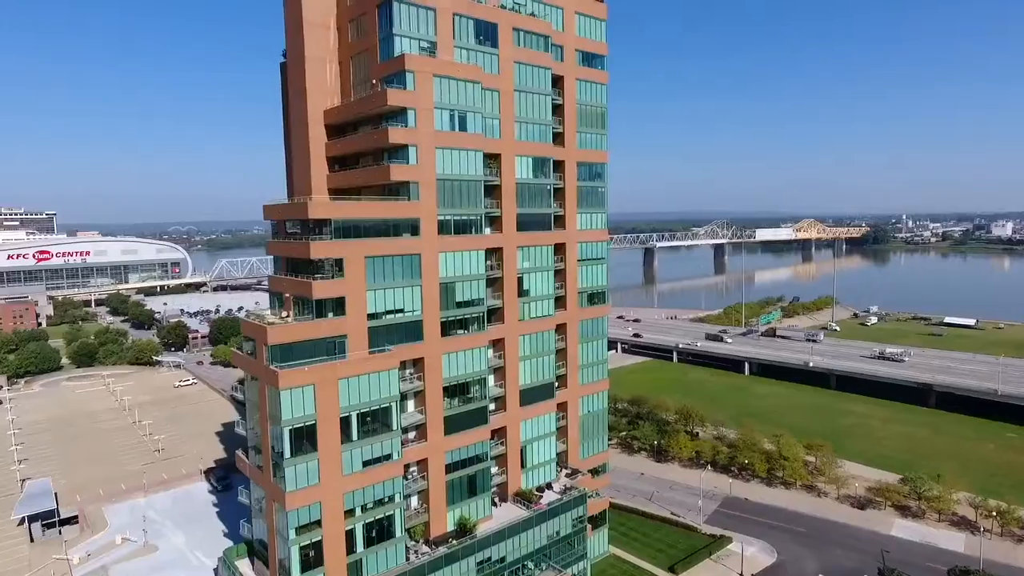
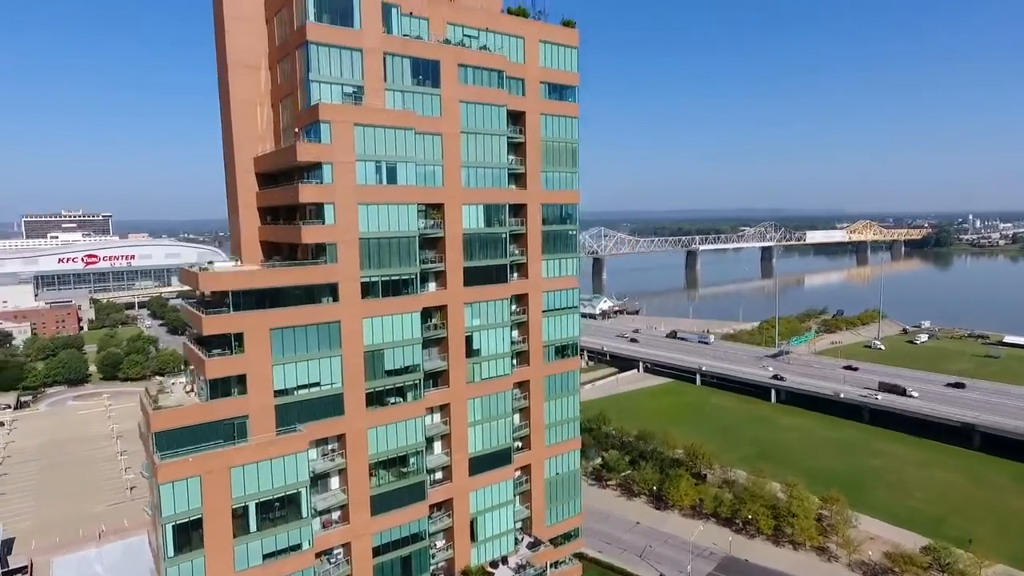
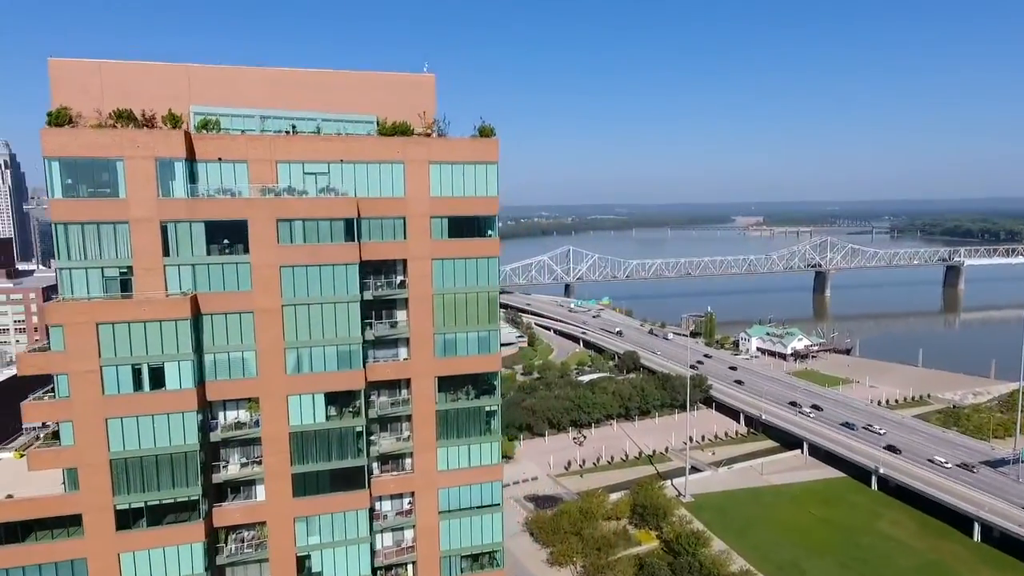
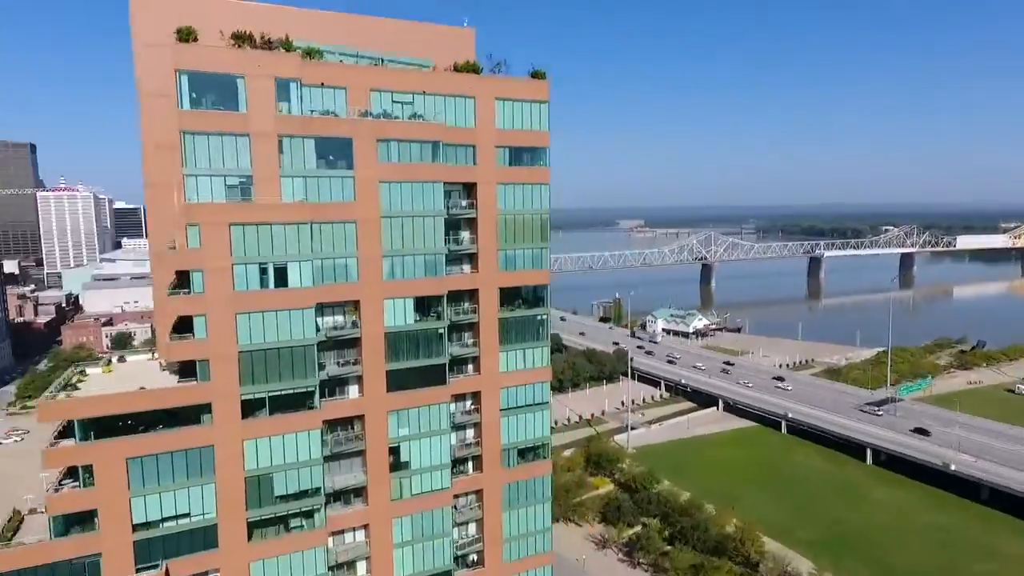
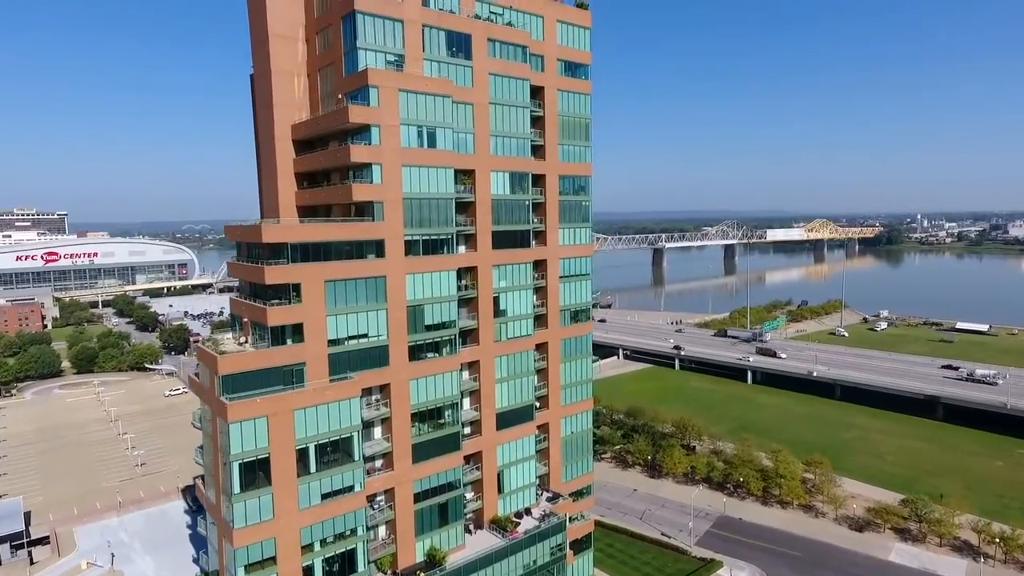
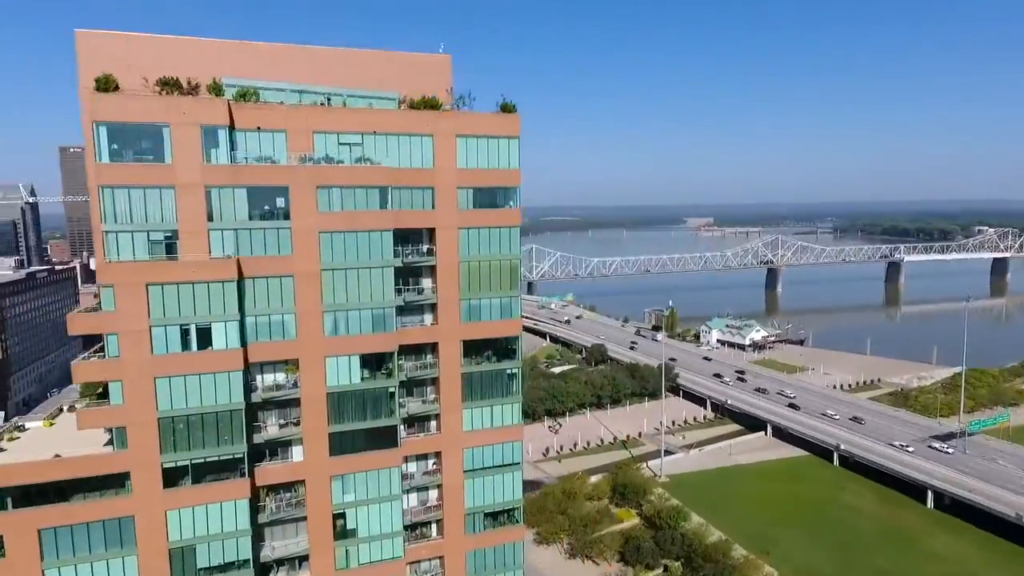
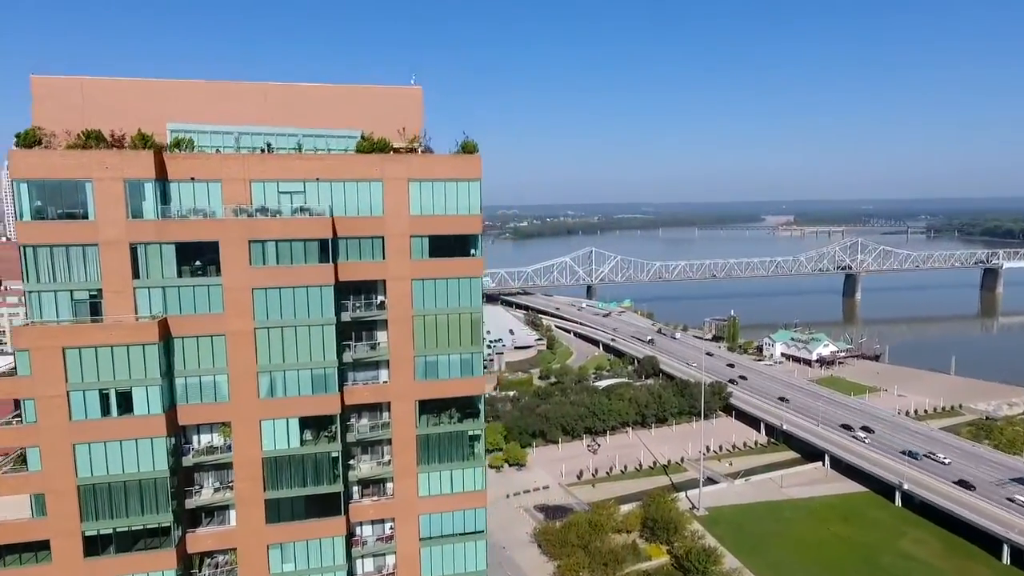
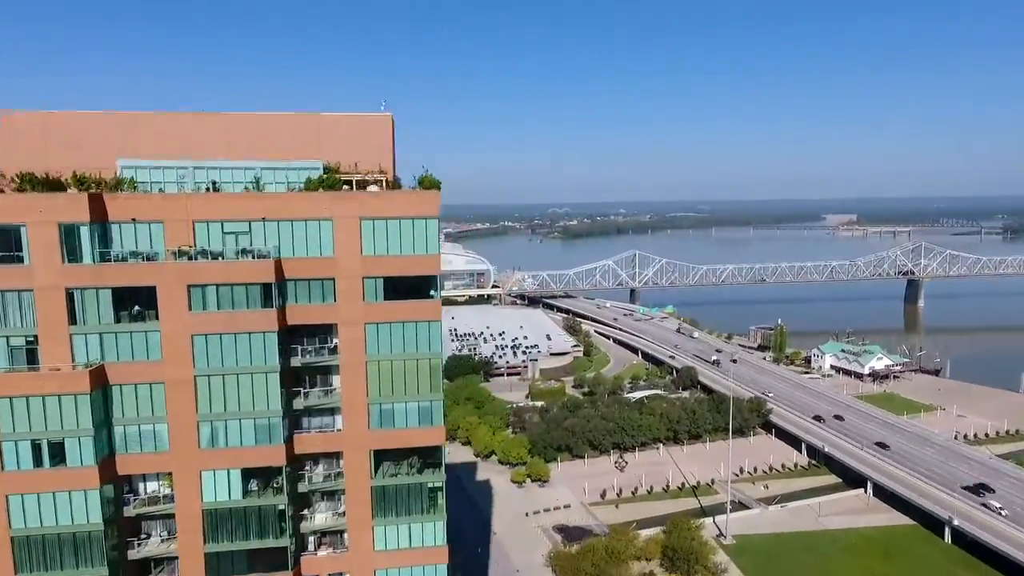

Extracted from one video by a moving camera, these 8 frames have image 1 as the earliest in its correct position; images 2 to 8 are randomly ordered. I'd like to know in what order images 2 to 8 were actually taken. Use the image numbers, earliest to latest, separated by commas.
5, 2, 4, 6, 3, 7, 8
